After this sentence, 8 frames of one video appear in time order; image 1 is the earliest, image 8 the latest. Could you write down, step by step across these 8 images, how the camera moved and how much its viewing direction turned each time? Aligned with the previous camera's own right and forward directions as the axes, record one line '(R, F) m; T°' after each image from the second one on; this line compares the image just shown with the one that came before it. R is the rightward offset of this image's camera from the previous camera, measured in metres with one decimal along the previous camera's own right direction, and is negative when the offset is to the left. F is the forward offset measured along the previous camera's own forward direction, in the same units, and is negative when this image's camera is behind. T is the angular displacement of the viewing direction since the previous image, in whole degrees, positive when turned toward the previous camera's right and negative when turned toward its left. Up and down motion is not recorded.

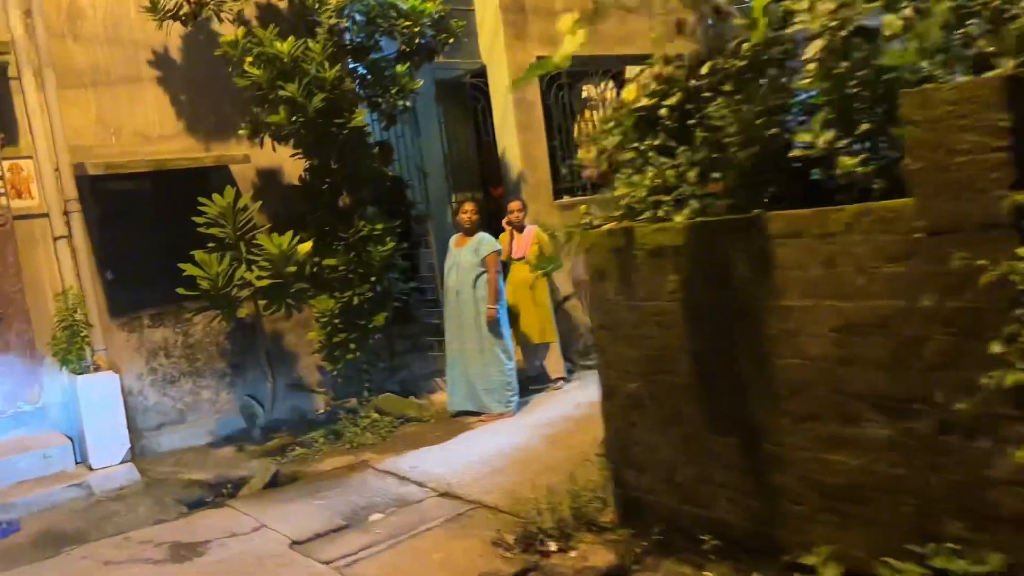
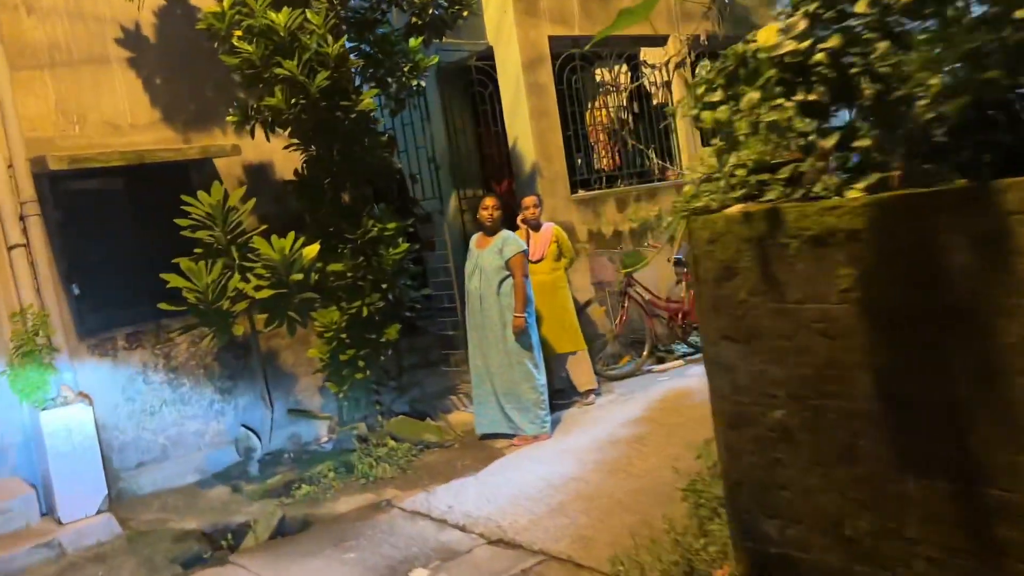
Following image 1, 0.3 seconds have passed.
(-0.4, +0.7) m; +3°
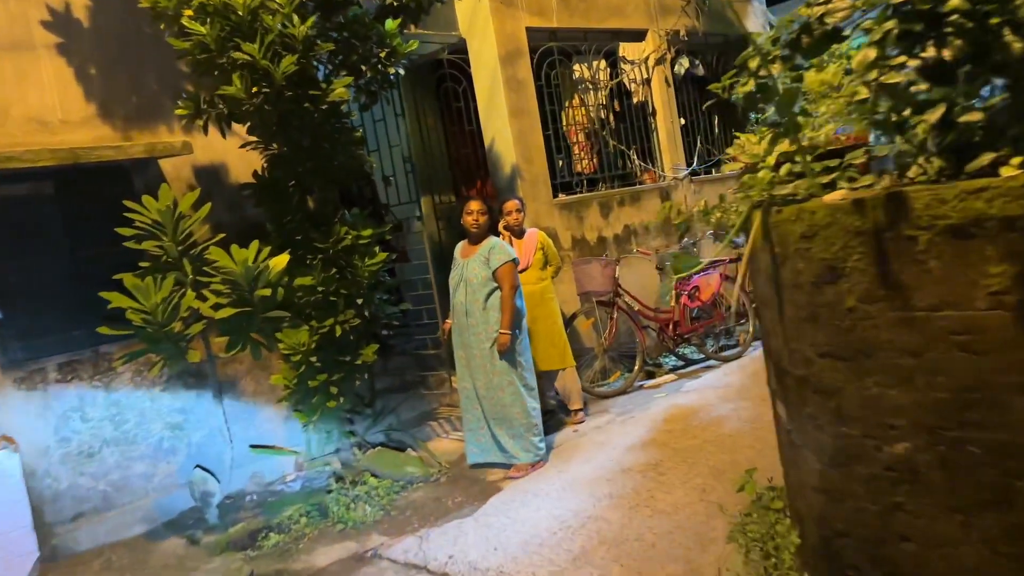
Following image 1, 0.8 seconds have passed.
(-0.3, +0.5) m; +4°
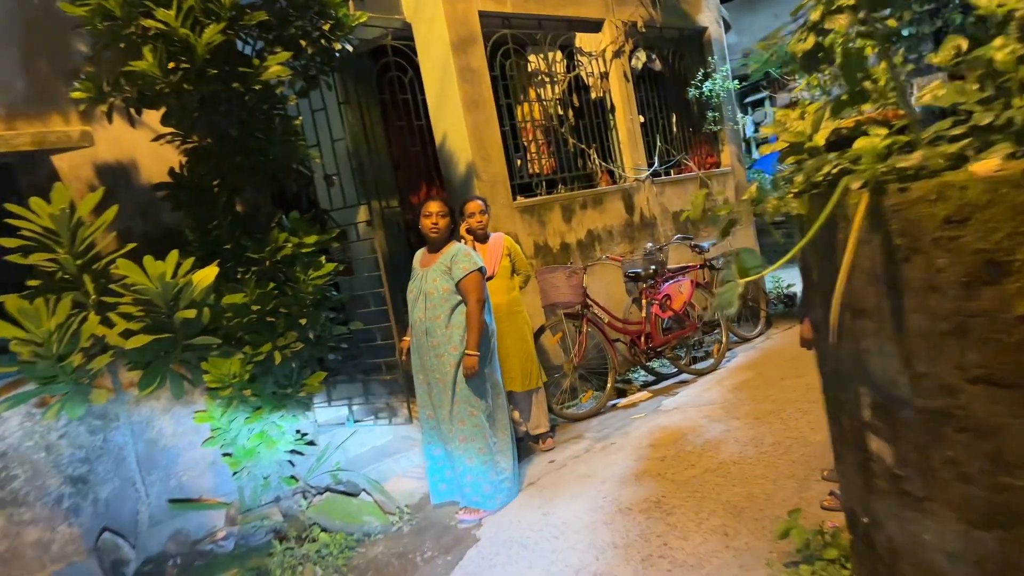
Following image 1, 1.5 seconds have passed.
(-0.2, +0.6) m; +5°
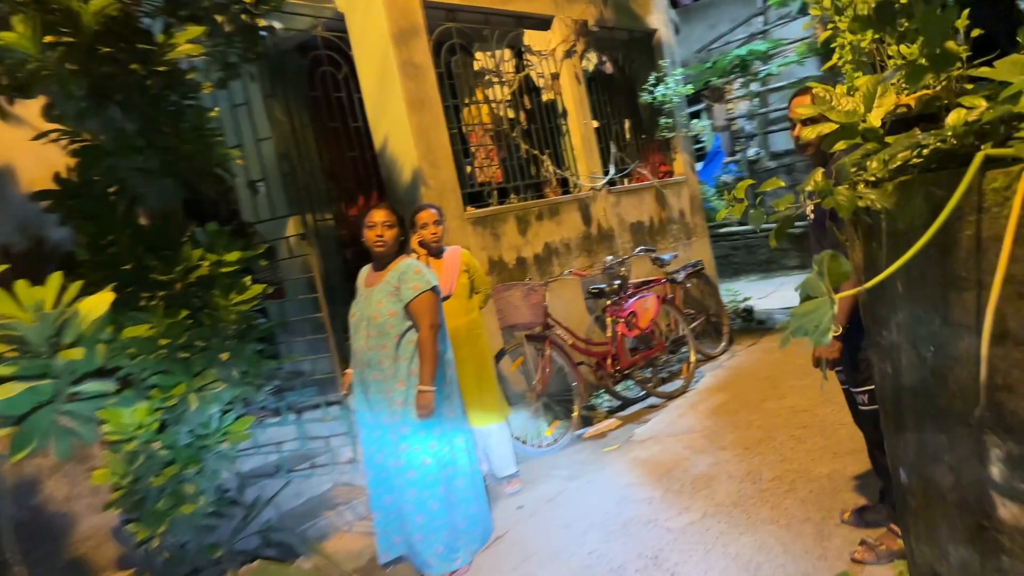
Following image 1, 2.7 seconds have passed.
(-0.1, +0.6) m; +5°
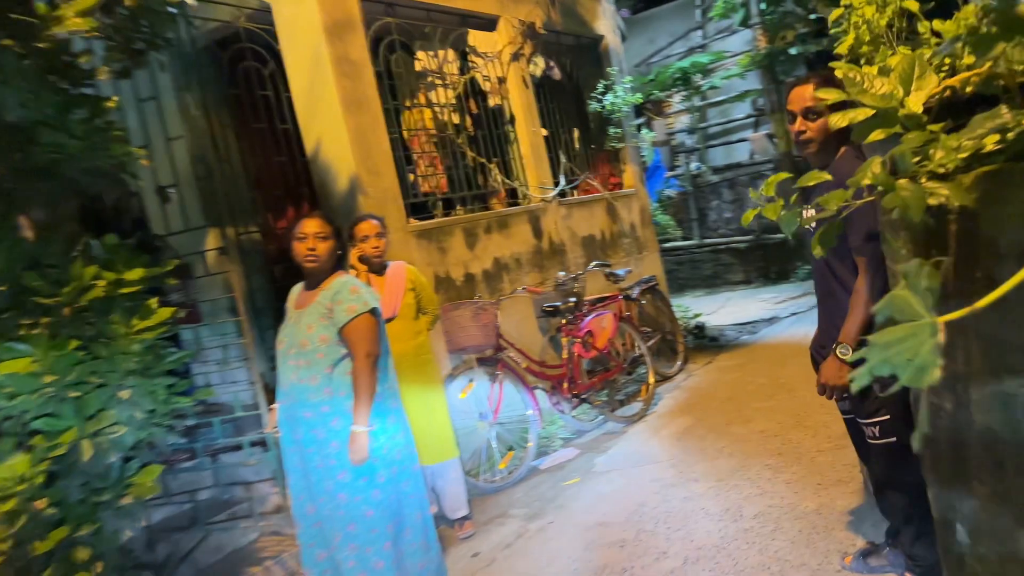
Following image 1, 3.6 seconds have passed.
(-0.1, +0.4) m; +5°
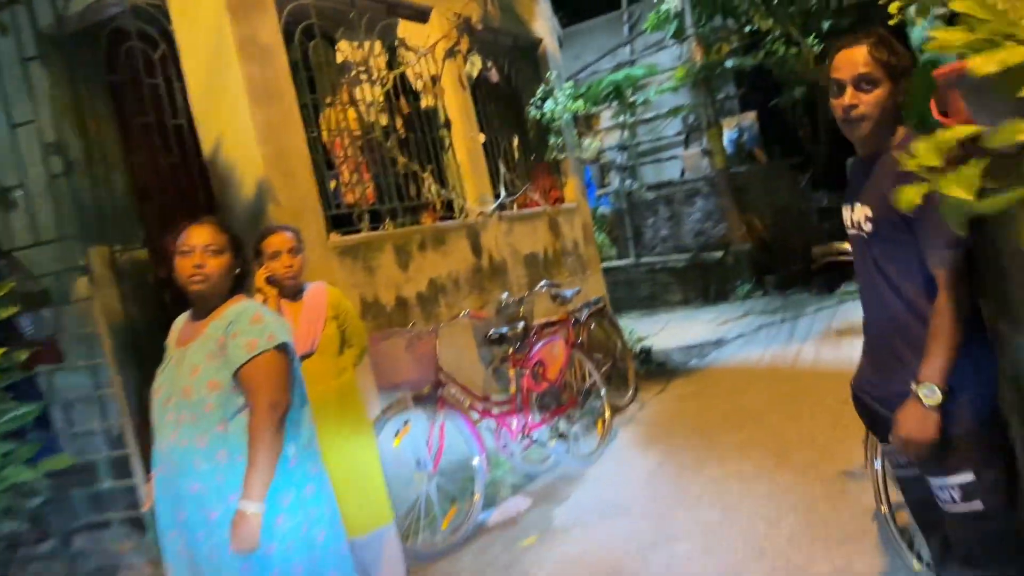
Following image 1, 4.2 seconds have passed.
(-0.1, +0.6) m; +5°
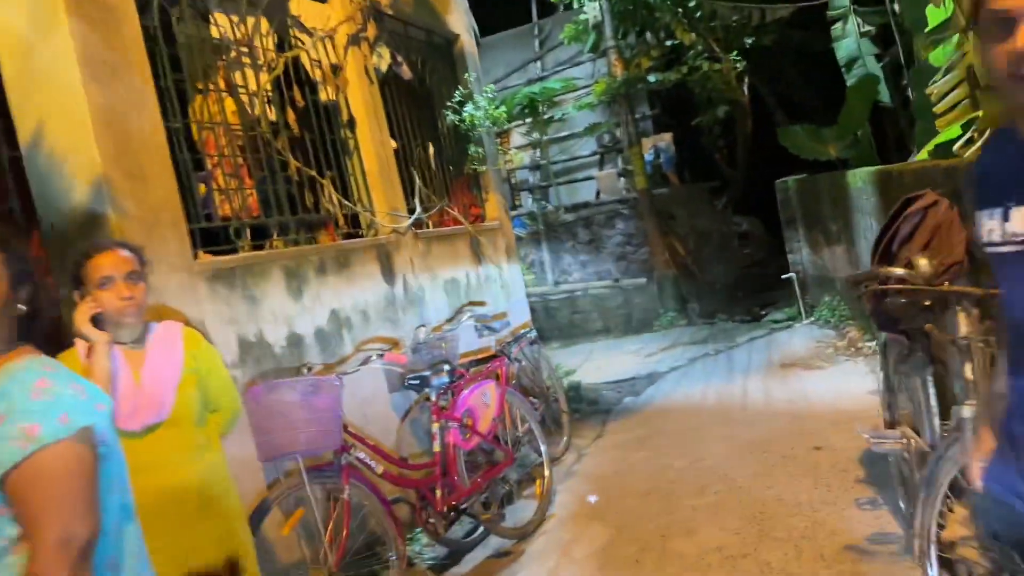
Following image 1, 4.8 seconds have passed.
(-0.1, +0.8) m; +7°
